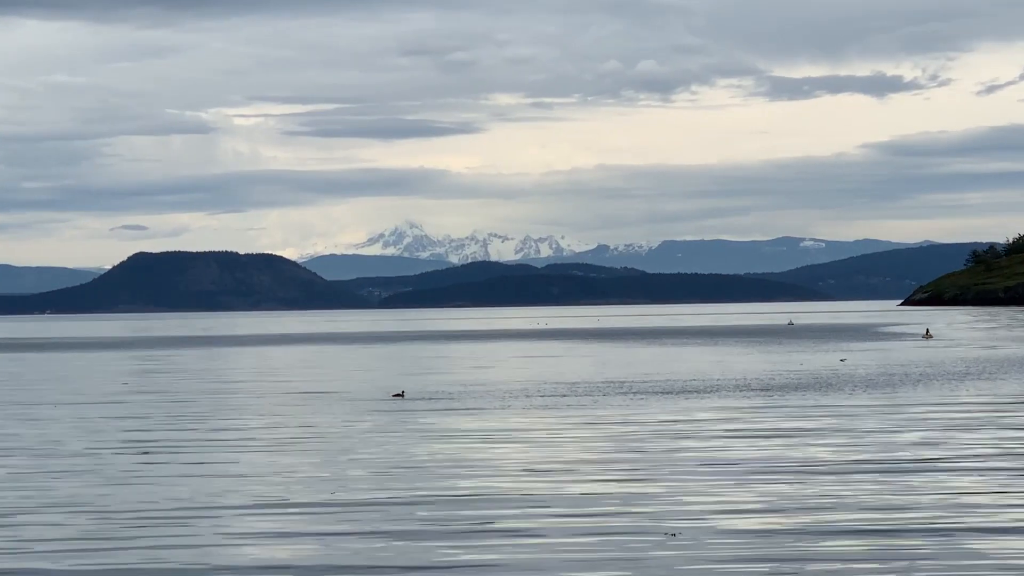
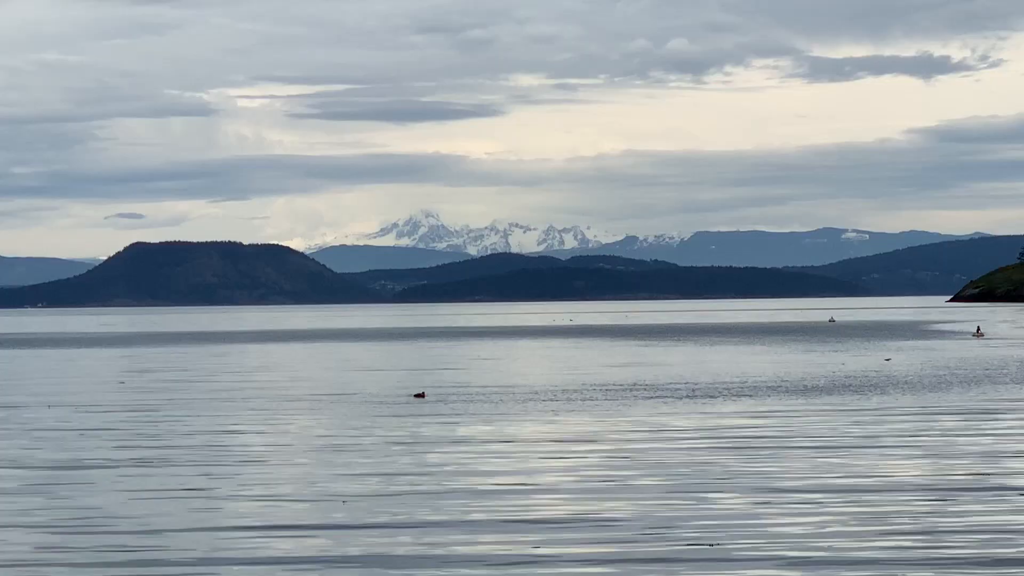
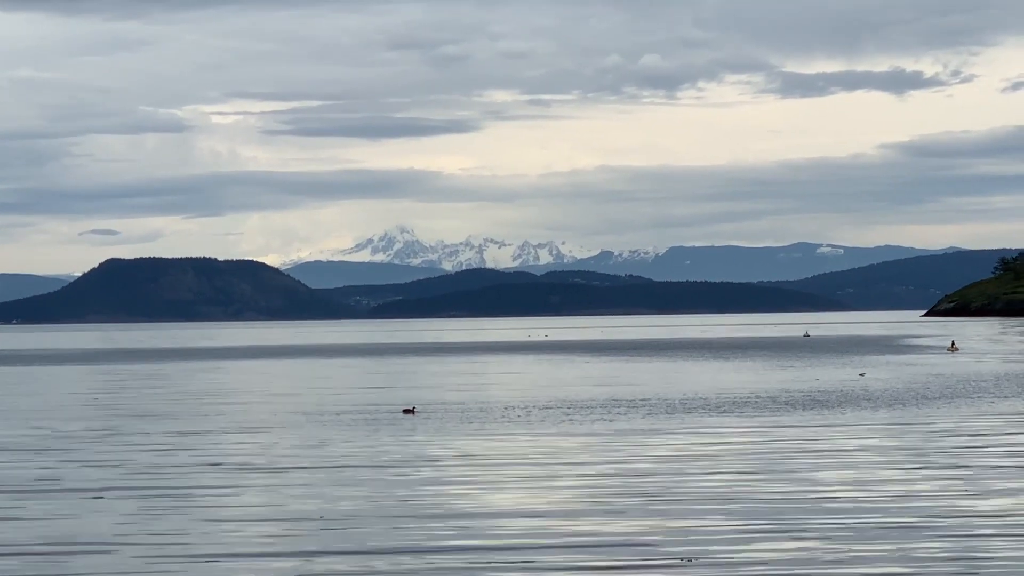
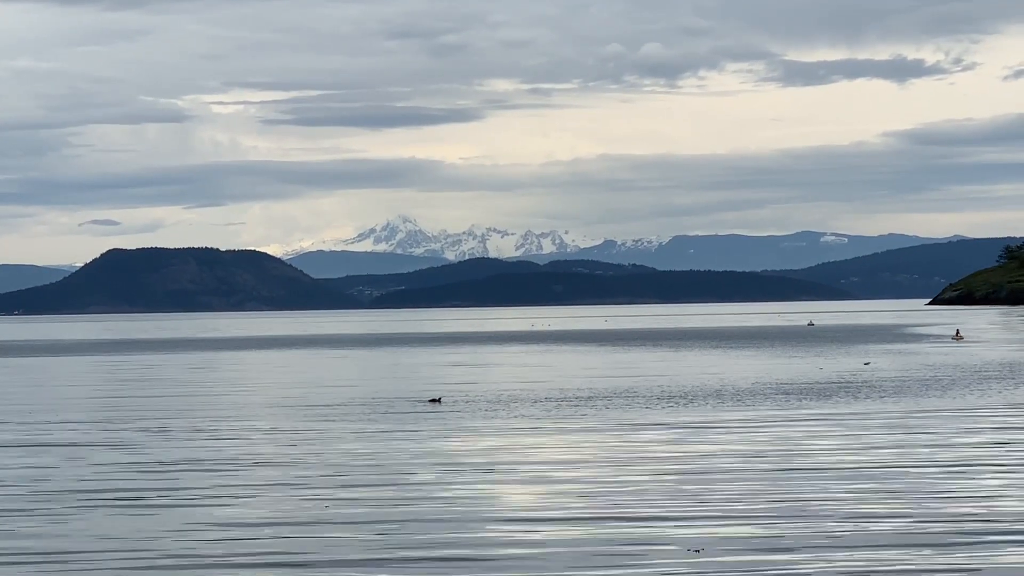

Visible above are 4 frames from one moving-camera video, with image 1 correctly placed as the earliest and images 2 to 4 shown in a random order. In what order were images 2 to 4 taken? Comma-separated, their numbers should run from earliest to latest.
2, 3, 4
